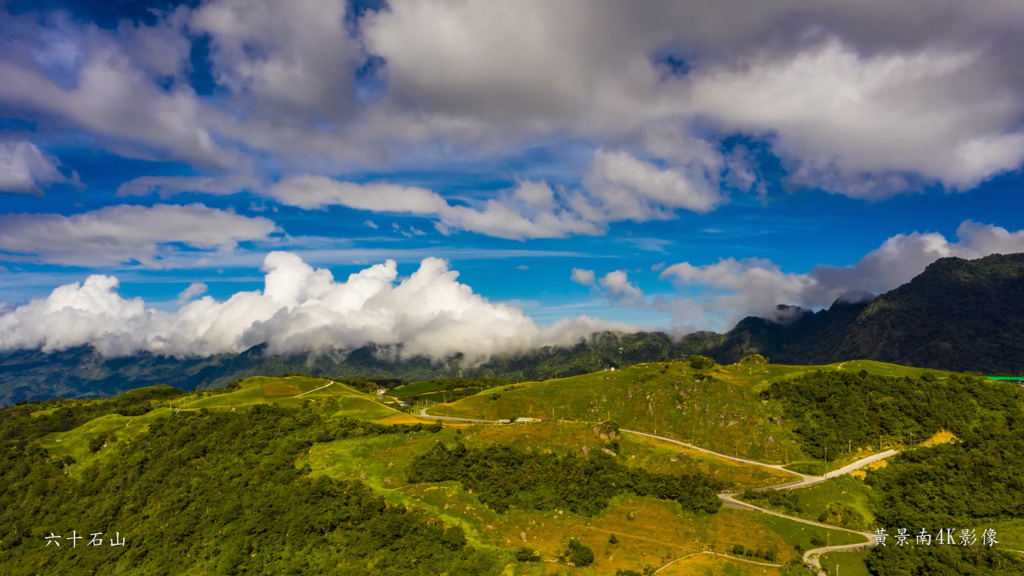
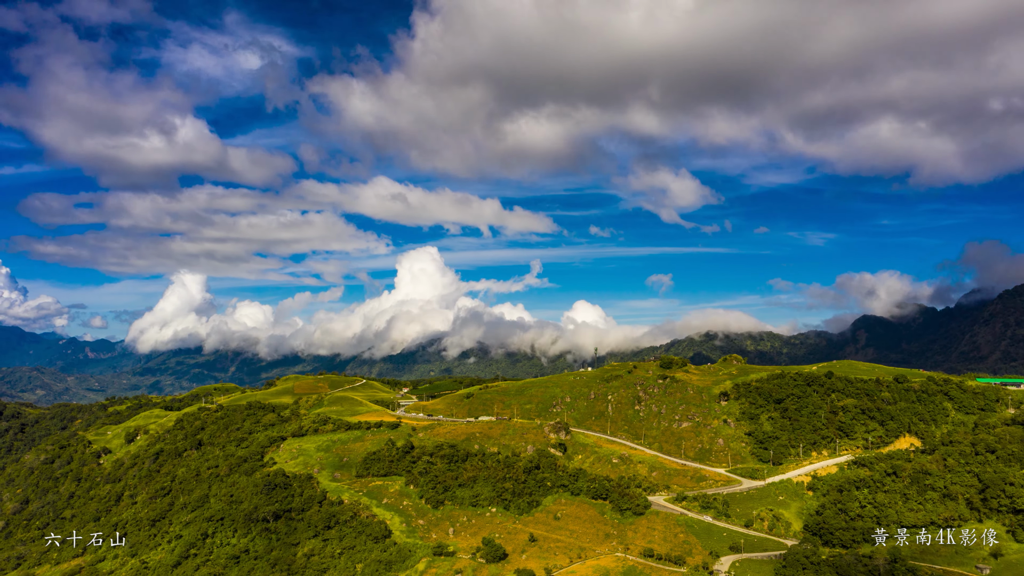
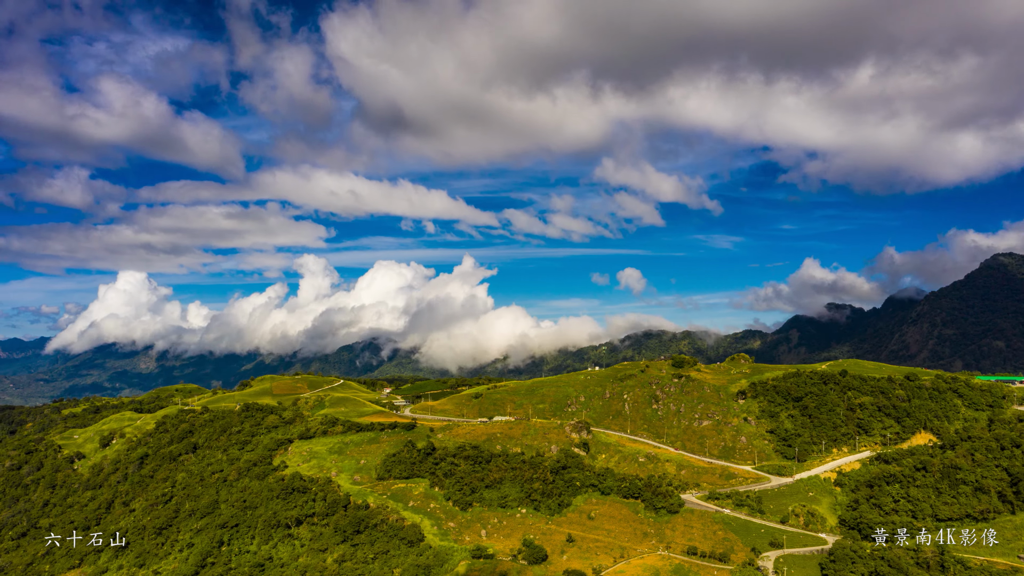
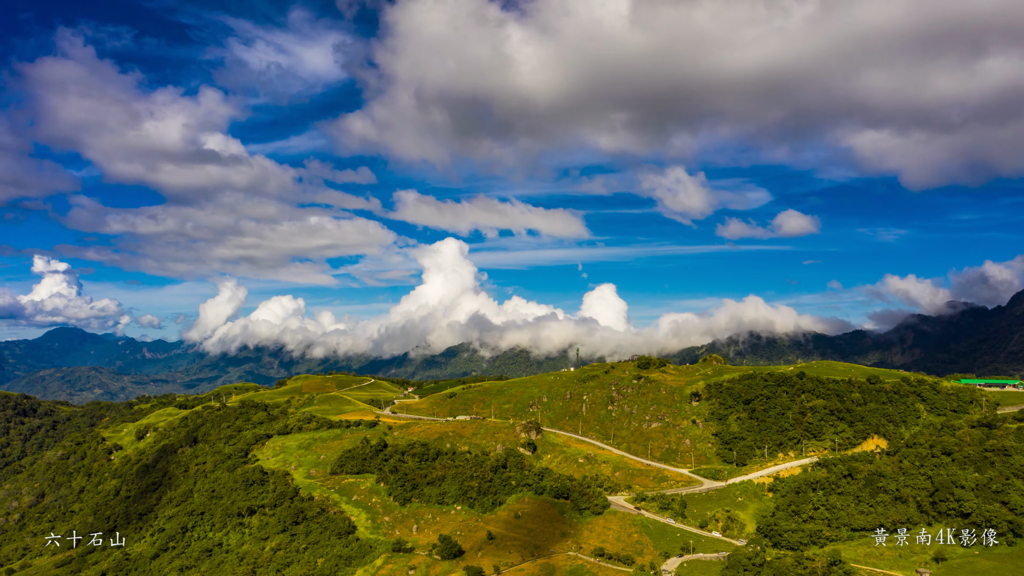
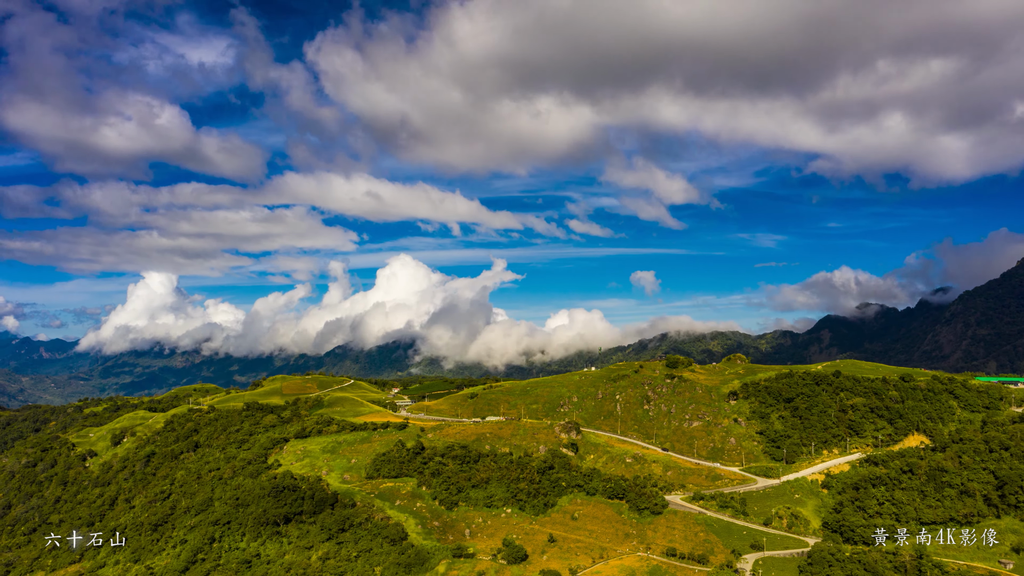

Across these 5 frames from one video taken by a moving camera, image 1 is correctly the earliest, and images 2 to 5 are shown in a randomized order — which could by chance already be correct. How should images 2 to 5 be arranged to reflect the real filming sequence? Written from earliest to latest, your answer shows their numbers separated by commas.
3, 5, 2, 4
